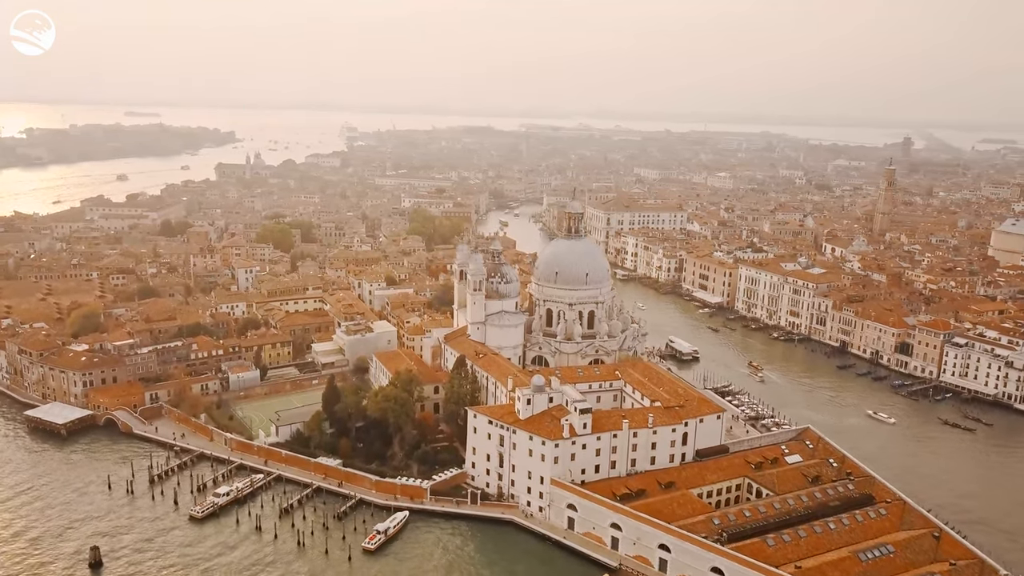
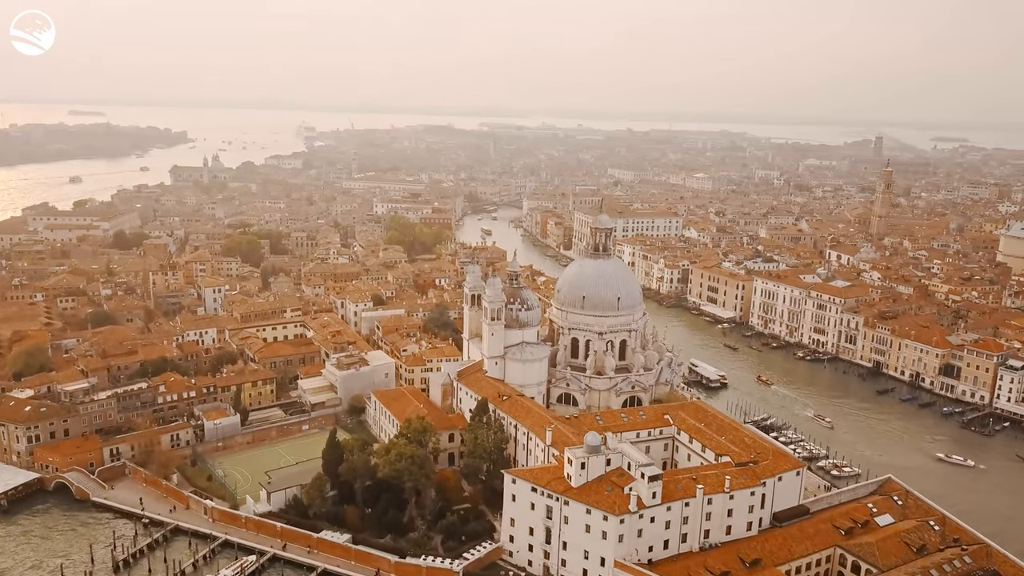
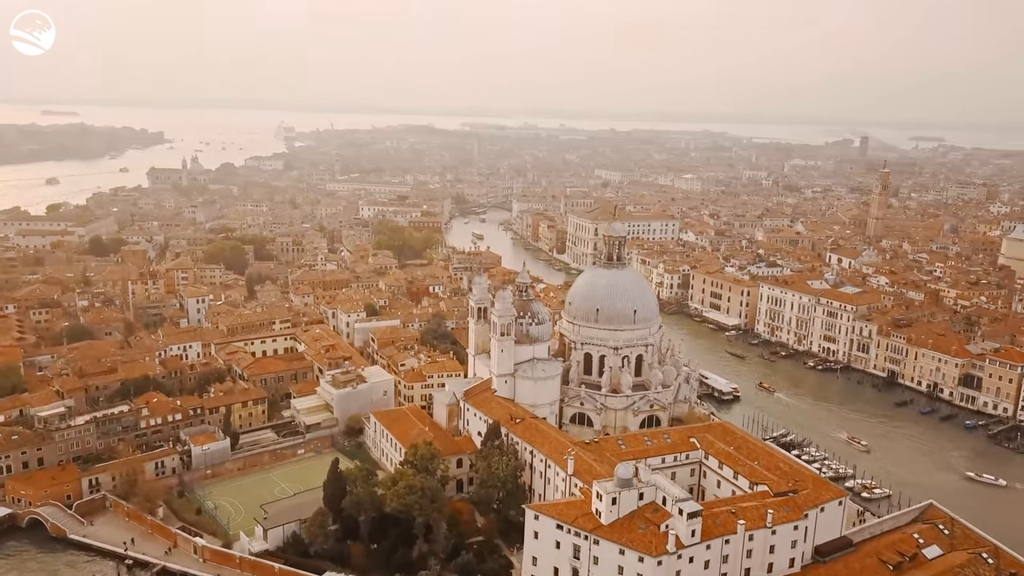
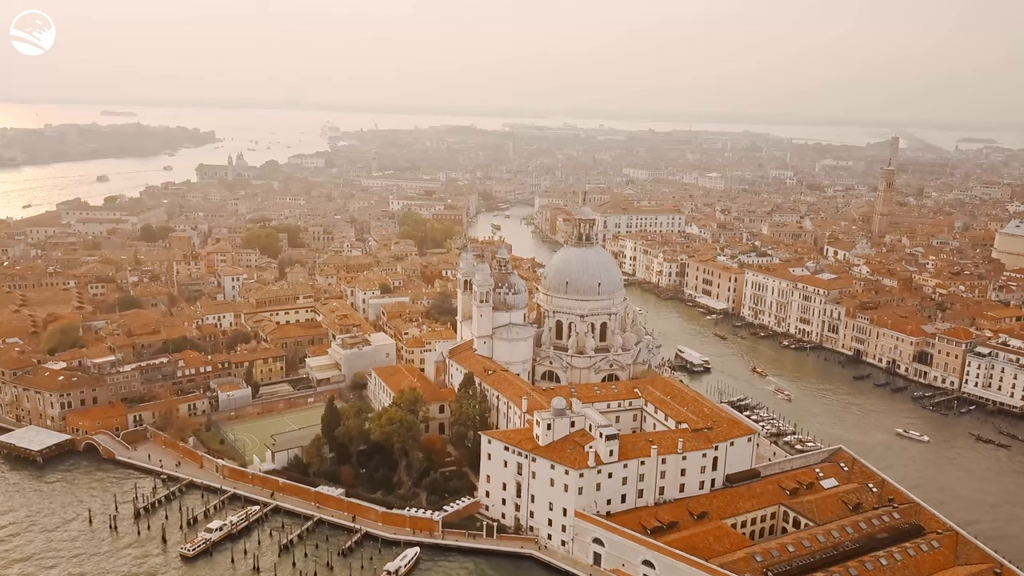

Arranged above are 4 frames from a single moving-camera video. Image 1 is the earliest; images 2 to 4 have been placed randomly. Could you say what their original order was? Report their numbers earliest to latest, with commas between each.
4, 2, 3
